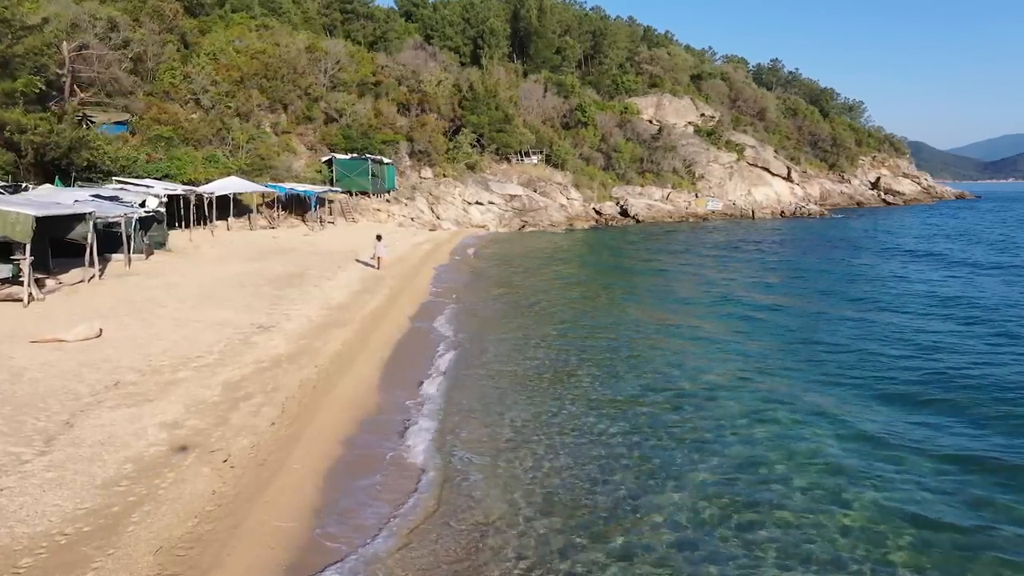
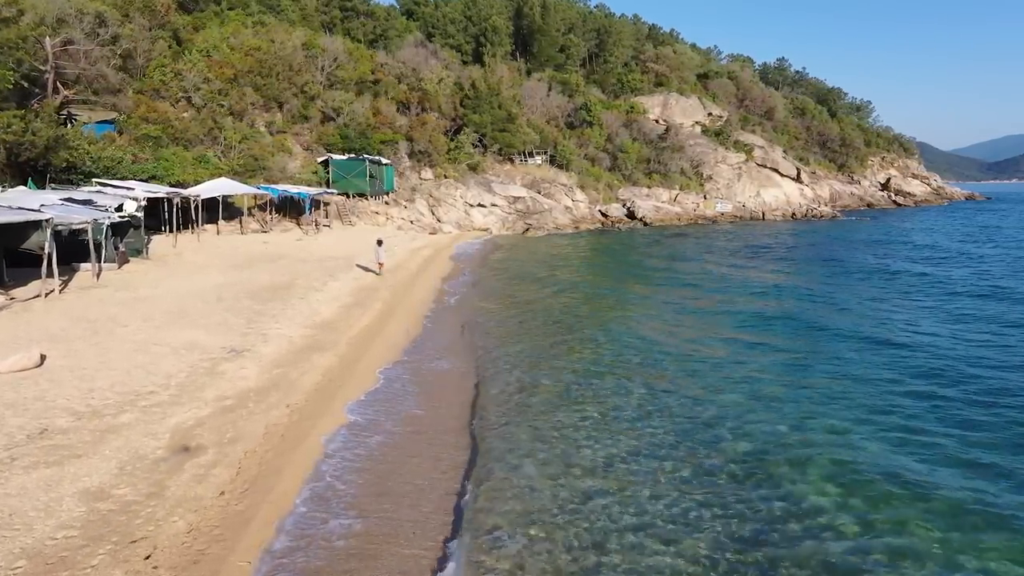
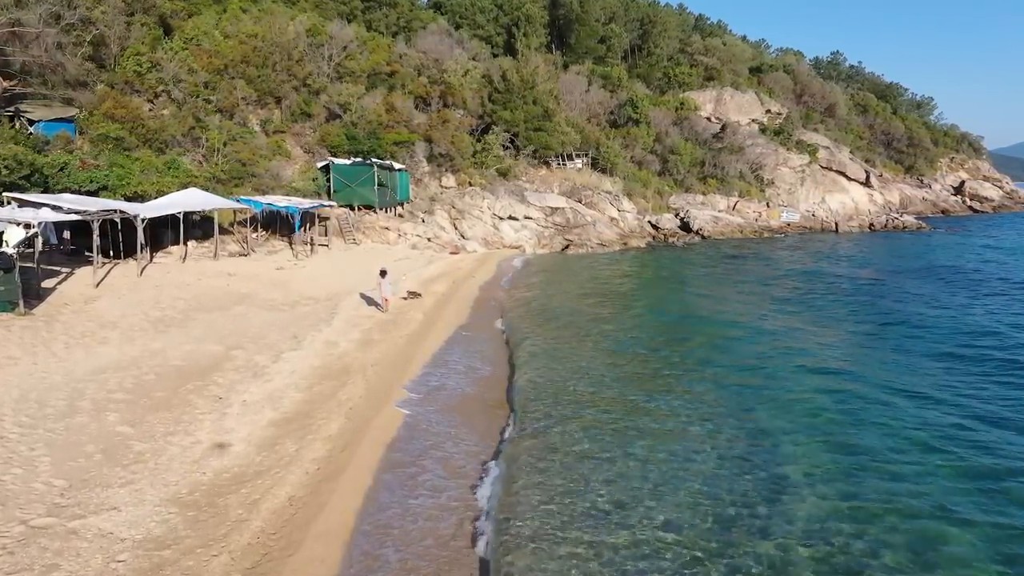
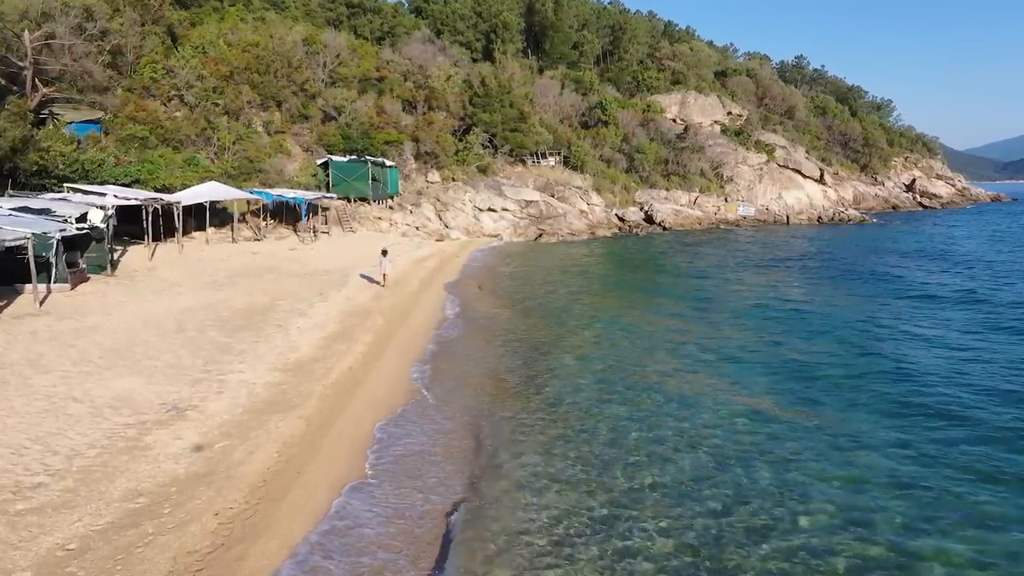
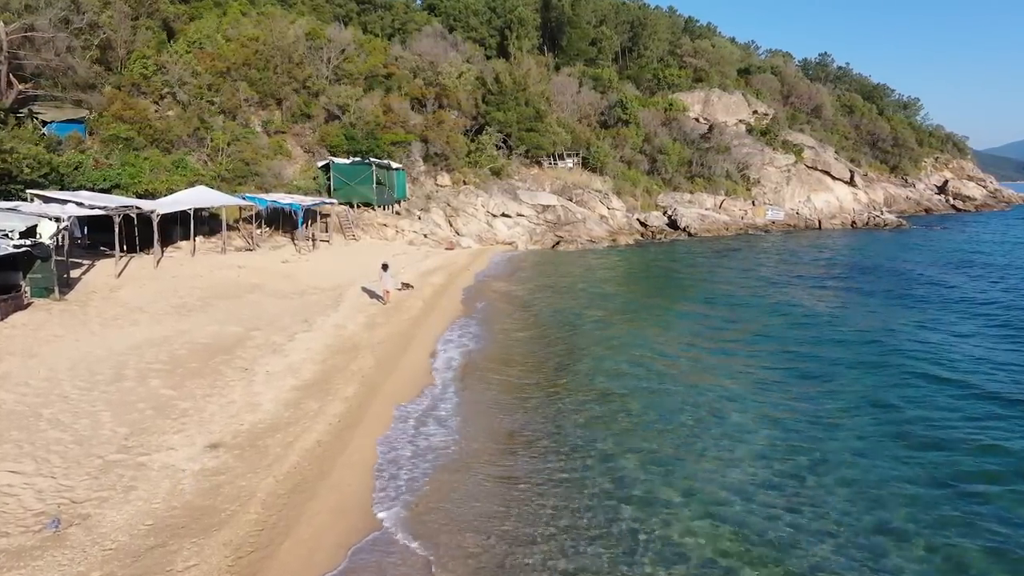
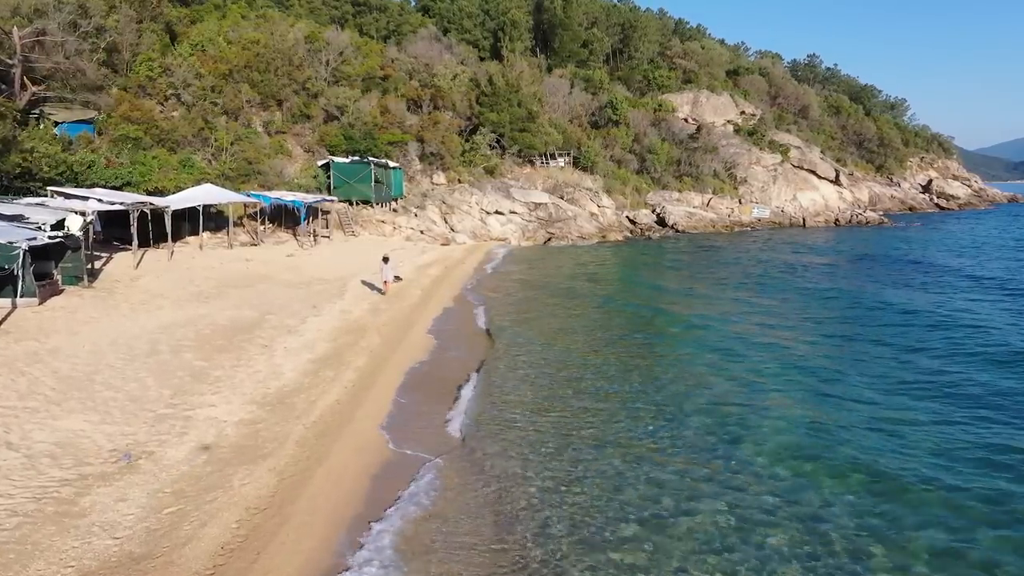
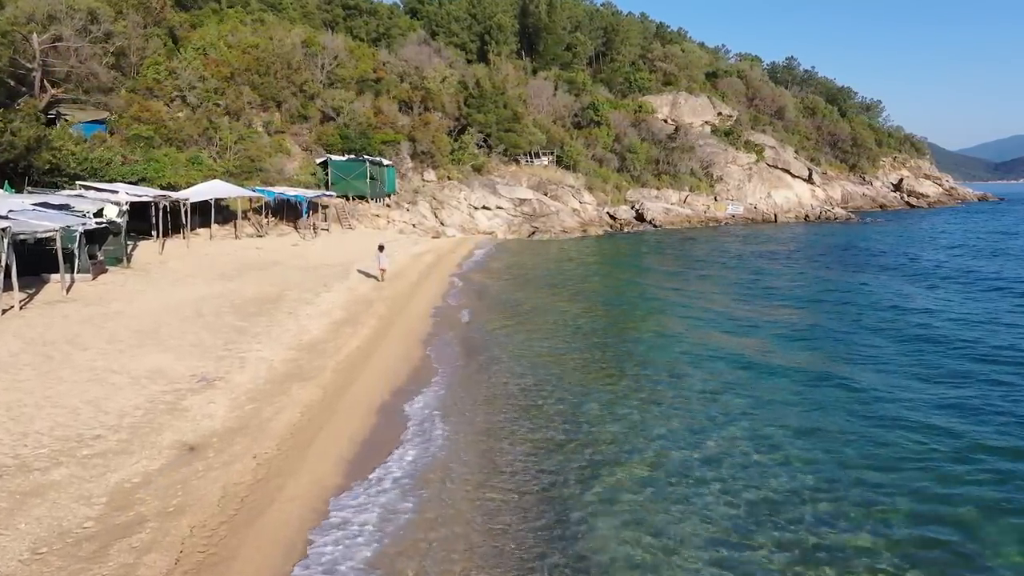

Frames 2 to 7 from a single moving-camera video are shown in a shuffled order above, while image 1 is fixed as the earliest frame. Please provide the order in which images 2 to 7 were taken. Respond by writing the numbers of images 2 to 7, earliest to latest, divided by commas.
2, 7, 4, 6, 5, 3
